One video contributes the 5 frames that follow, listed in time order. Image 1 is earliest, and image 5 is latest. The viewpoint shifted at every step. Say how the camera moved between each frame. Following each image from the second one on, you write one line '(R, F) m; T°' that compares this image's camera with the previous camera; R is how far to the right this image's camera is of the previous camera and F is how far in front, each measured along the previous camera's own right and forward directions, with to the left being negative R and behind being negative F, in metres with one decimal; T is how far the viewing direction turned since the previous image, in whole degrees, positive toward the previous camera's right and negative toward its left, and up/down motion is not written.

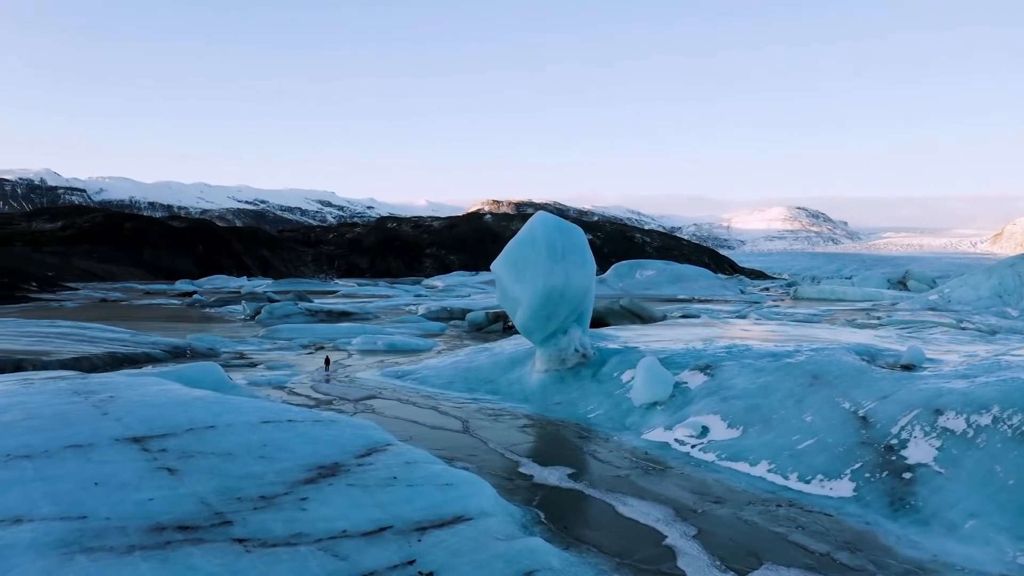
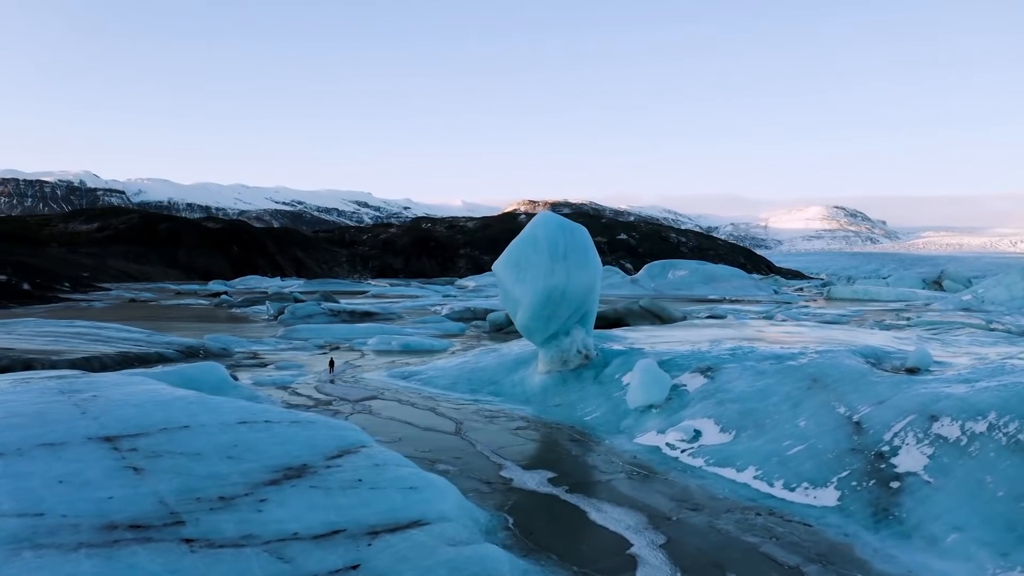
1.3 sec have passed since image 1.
(+0.6, +0.1) m; -3°
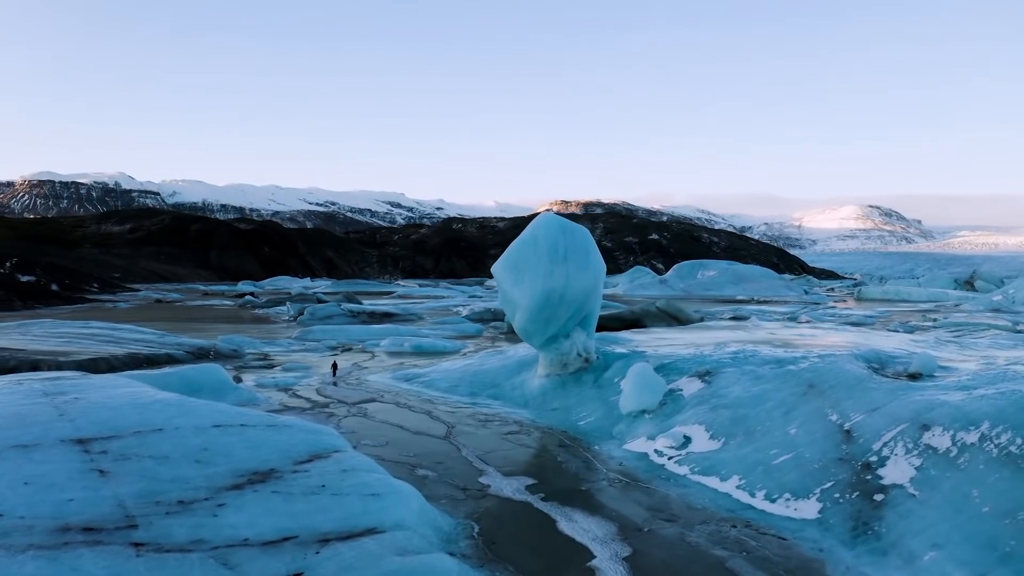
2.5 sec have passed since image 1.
(+0.6, +0.2) m; -2°
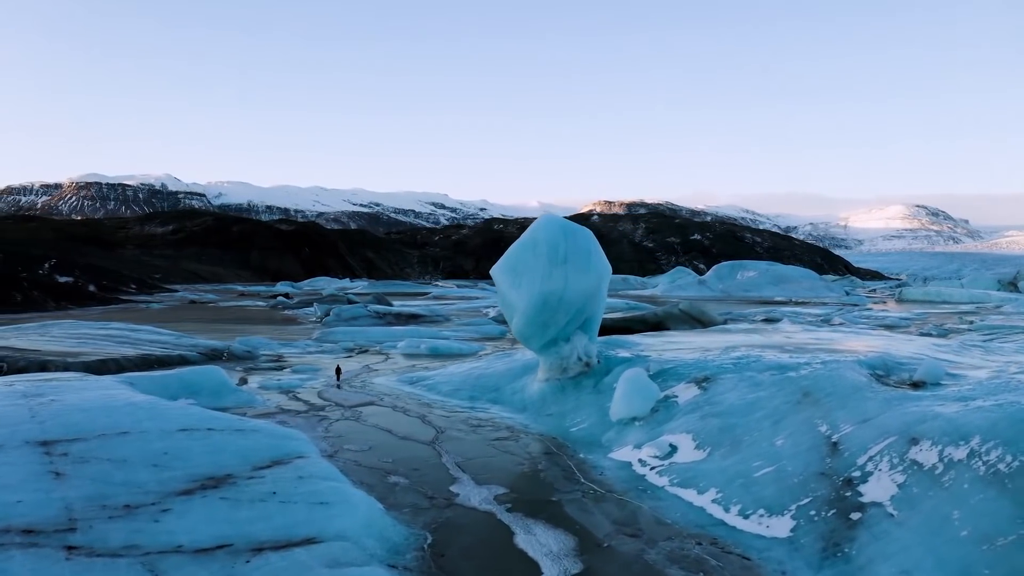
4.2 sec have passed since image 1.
(+0.7, +0.3) m; -3°
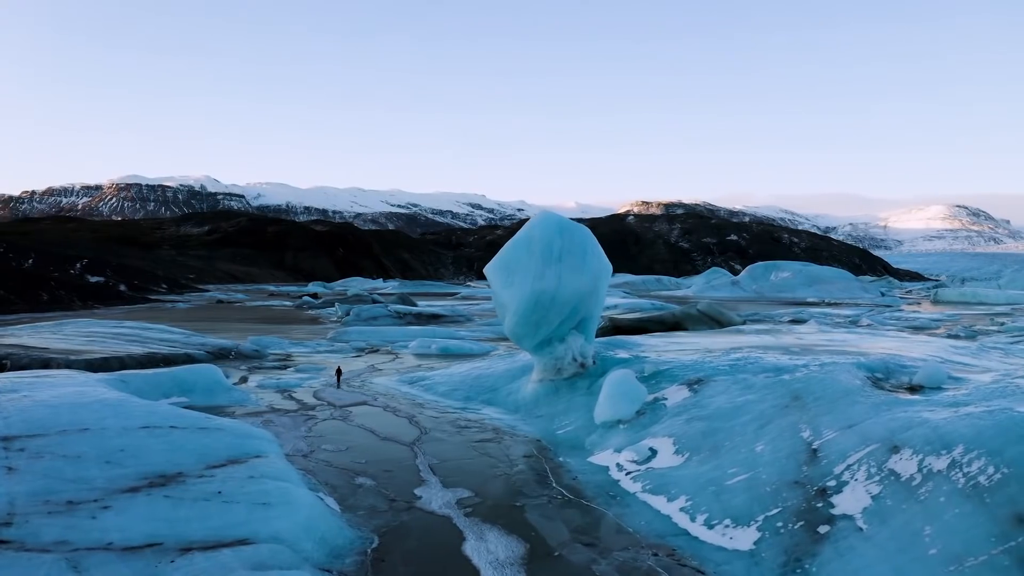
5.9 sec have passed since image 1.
(+0.7, +0.3) m; -3°
